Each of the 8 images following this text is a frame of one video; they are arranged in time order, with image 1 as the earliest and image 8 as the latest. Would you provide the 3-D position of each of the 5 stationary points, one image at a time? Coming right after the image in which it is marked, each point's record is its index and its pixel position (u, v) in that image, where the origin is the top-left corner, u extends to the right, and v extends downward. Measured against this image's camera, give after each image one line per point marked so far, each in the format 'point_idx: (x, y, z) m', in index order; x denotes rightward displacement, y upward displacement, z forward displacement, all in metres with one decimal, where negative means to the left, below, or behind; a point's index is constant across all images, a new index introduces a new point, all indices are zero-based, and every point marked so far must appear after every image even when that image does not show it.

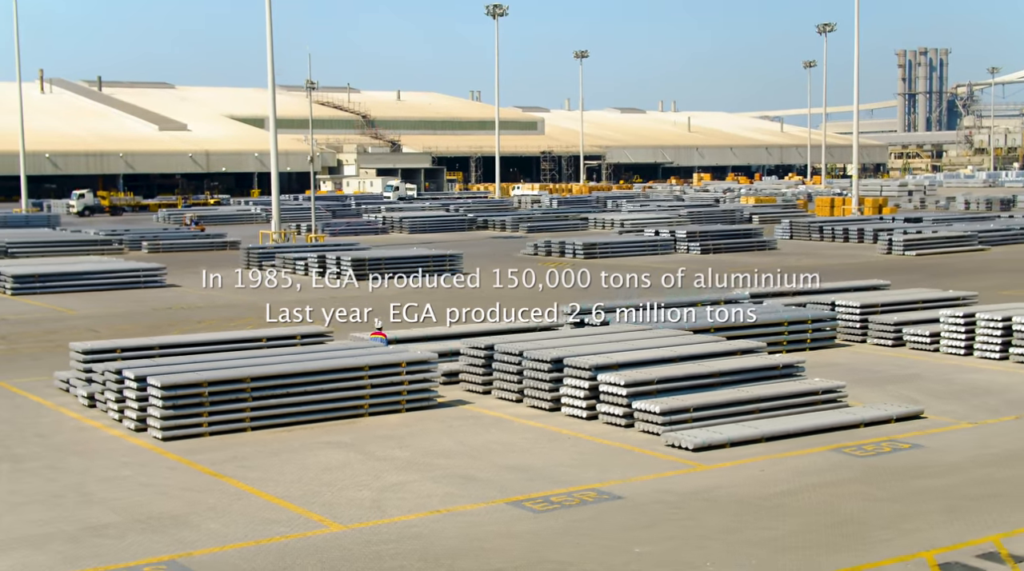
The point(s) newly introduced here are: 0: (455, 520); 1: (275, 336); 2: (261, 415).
0: (-0.5, -2.0, +11.4) m
1: (-3.3, -0.7, +18.6) m
2: (-2.8, -1.5, +15.2) m
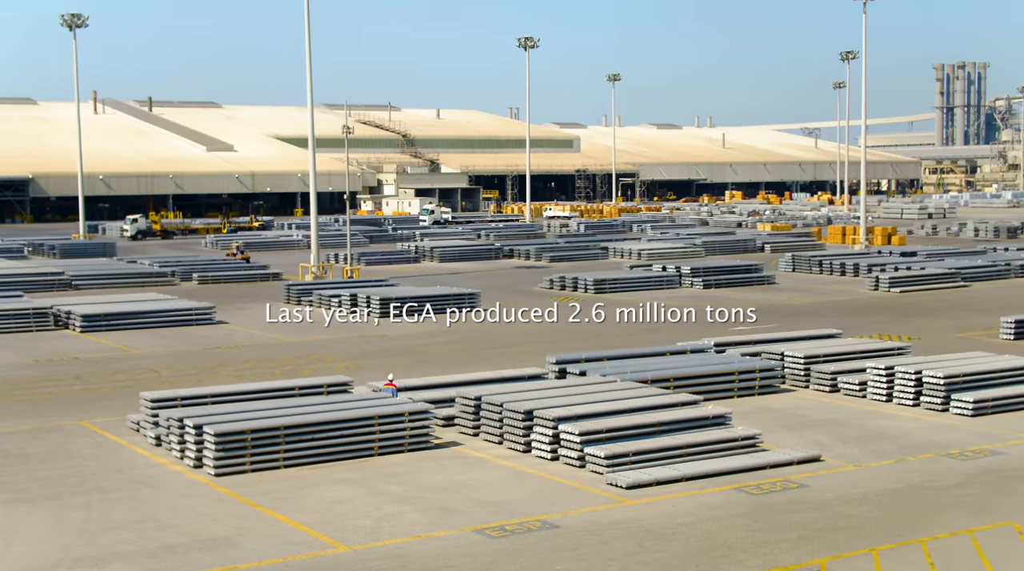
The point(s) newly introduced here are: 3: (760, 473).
0: (-0.9, -3.0, +15.4) m
1: (-3.5, -1.7, +22.7) m
2: (-3.2, -2.4, +19.3) m
3: (+3.5, -2.6, +18.7) m
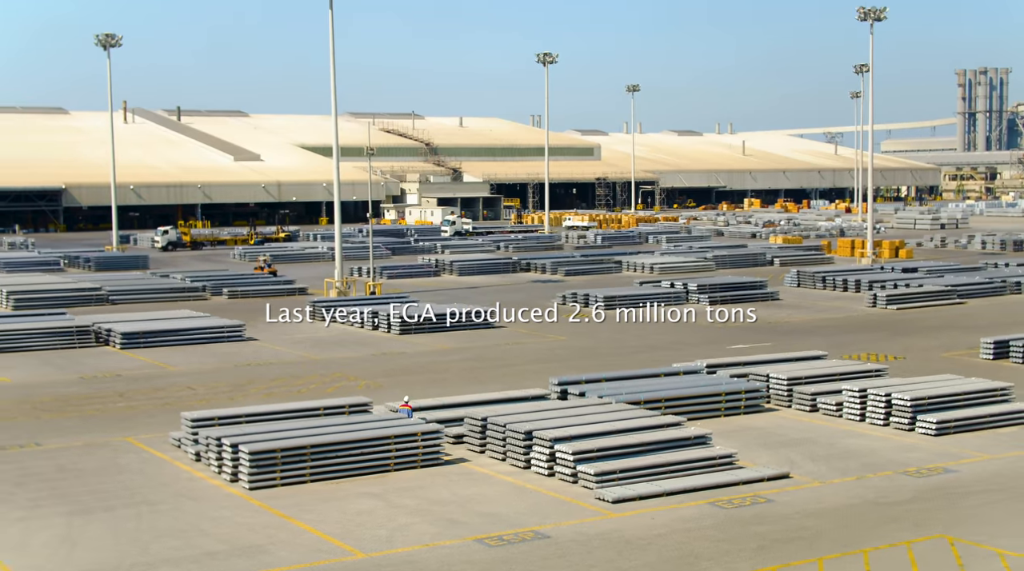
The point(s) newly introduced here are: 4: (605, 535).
0: (-1.0, -3.5, +17.7) m
1: (-3.4, -2.3, +25.1) m
2: (-3.1, -3.0, +21.7) m
3: (+3.5, -3.2, +21.0) m
4: (+1.3, -3.4, +18.3) m
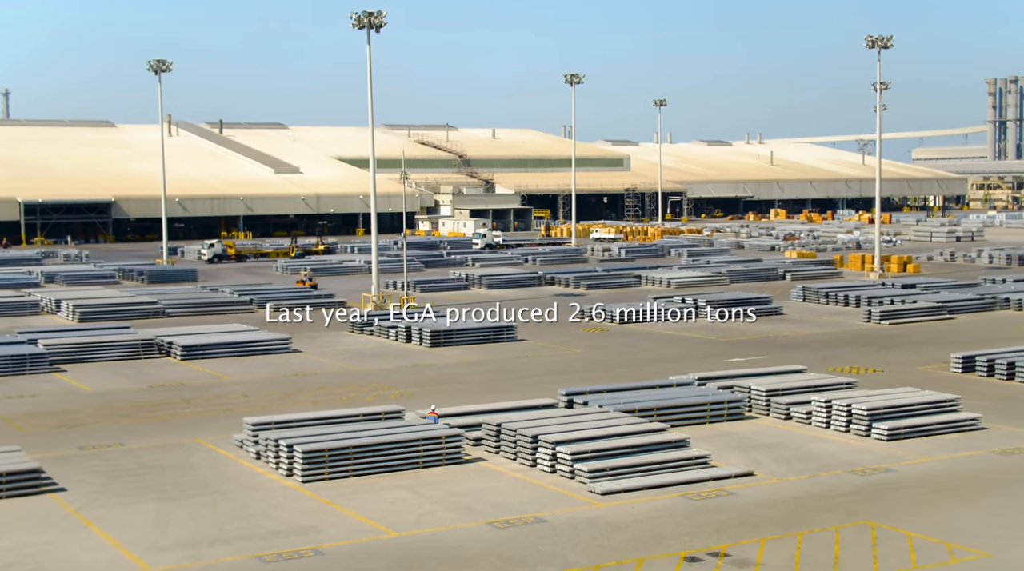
0: (-0.9, -4.1, +22.0) m
1: (-3.2, -2.8, +29.5) m
2: (-3.0, -3.5, +26.0) m
3: (+3.6, -3.7, +25.2) m
4: (+1.3, -4.0, +22.6) m
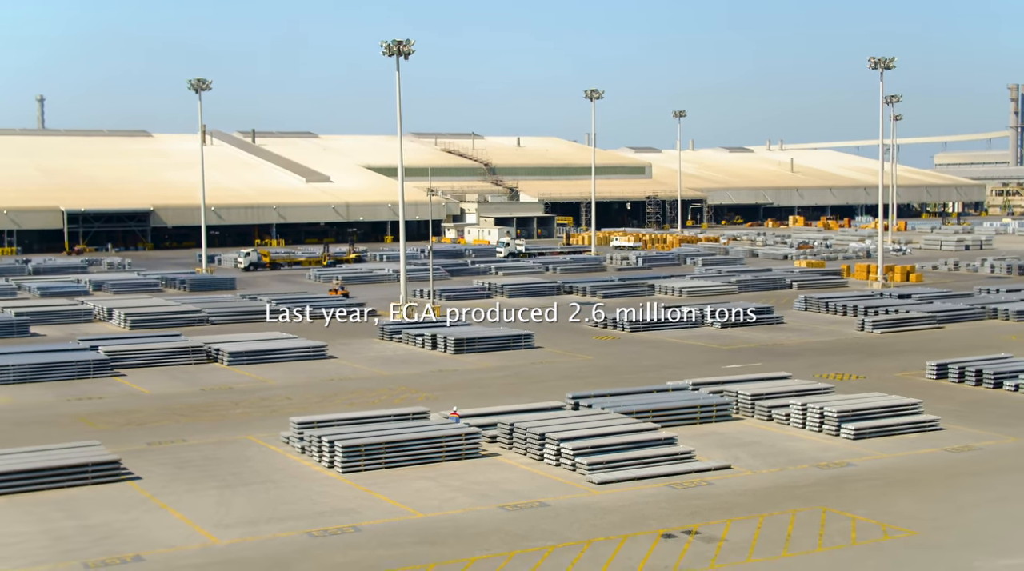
0: (-0.8, -4.5, +26.2) m
1: (-2.9, -3.2, +33.7) m
2: (-2.8, -3.9, +30.2) m
3: (+3.8, -4.1, +29.2) m
4: (+1.5, -4.4, +26.7) m
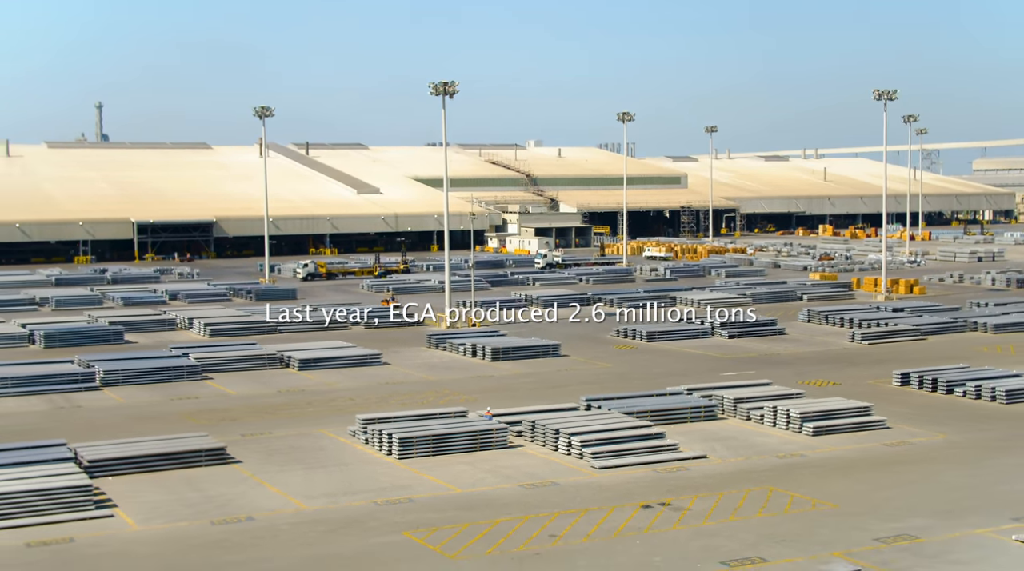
0: (-0.3, -5.2, +34.0) m
1: (-2.2, -3.9, +41.6) m
2: (-2.2, -4.7, +38.1) m
3: (+4.4, -4.9, +36.9) m
4: (+2.0, -5.1, +34.4) m
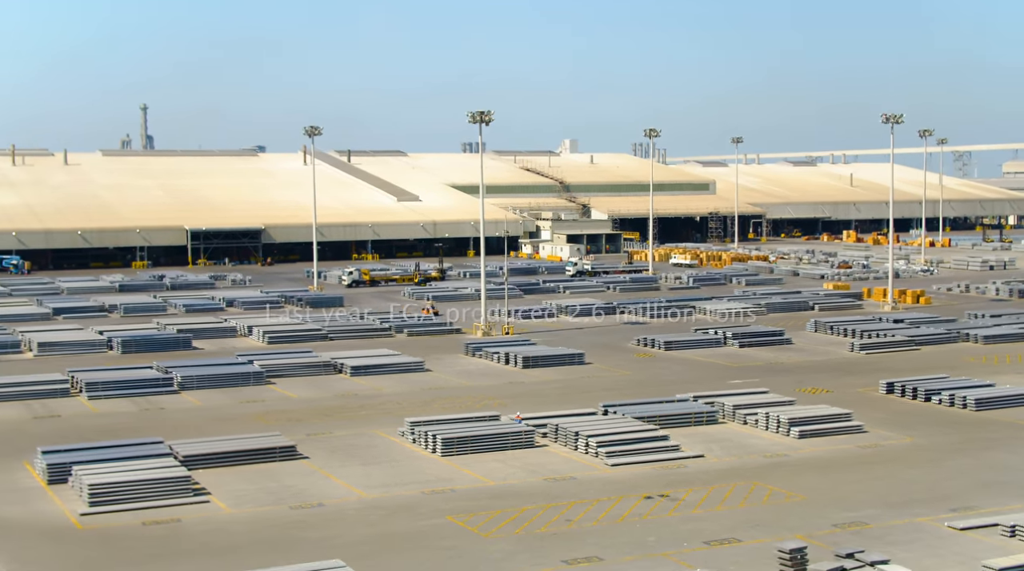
0: (+0.4, -6.0, +40.6) m
1: (-1.2, -4.7, +48.2) m
2: (-1.3, -5.4, +44.8) m
3: (+5.2, -5.7, +43.4) m
4: (+2.7, -5.9, +41.0) m
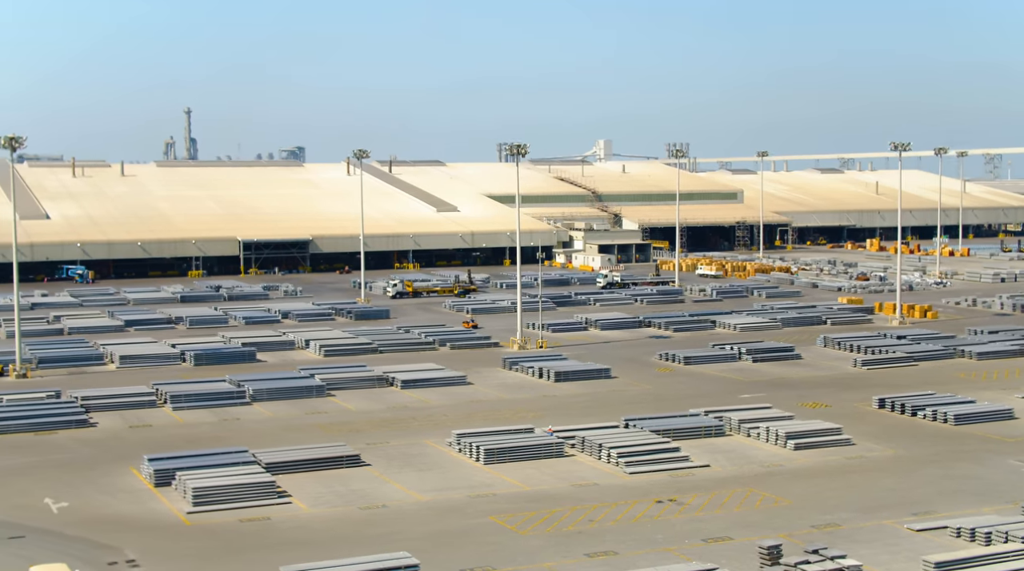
0: (+1.6, -7.3, +47.9) m
1: (+0.2, -5.9, +55.5) m
2: (0.0, -6.7, +52.1) m
3: (+6.4, -7.0, +50.5) m
4: (+3.9, -7.2, +48.2) m
